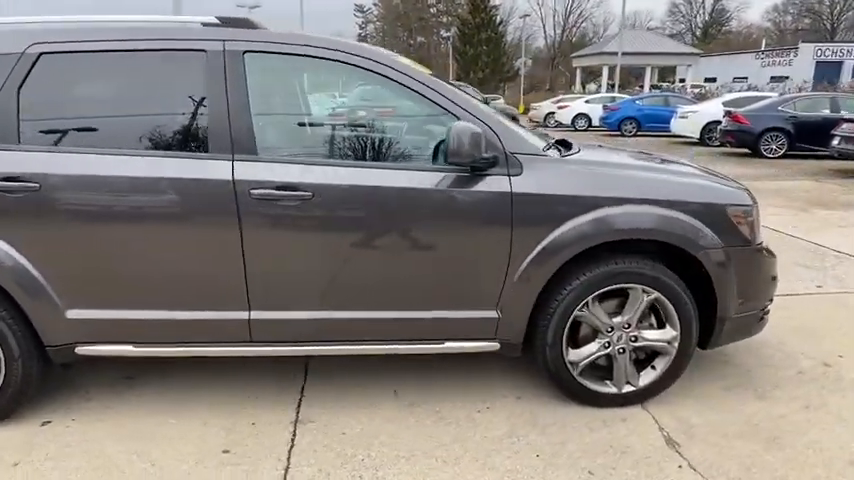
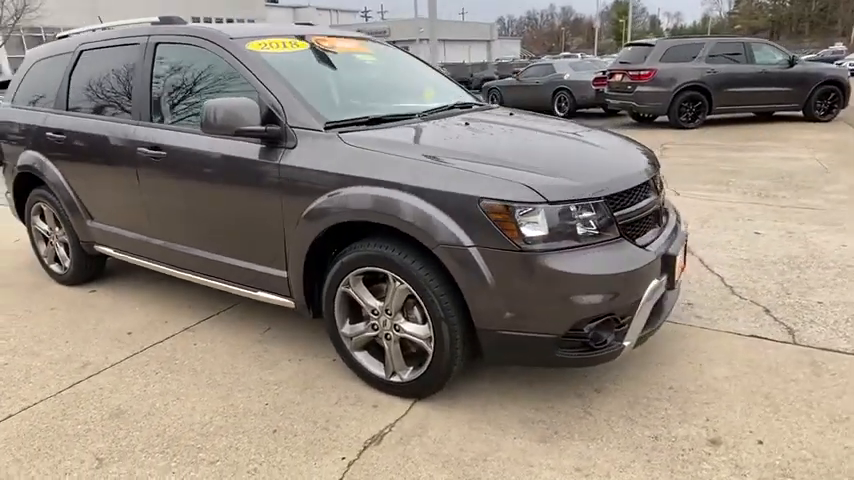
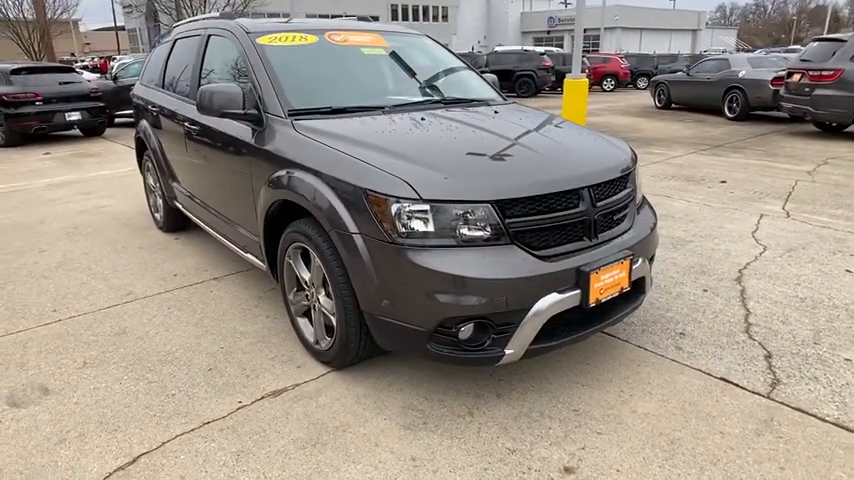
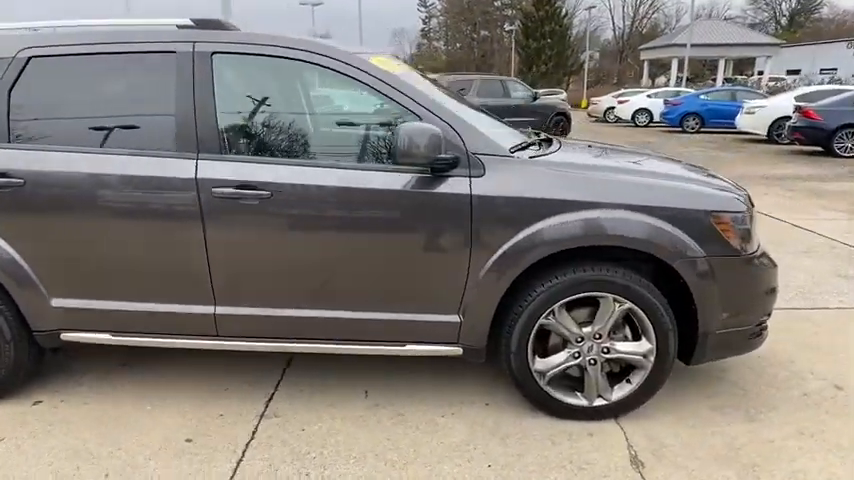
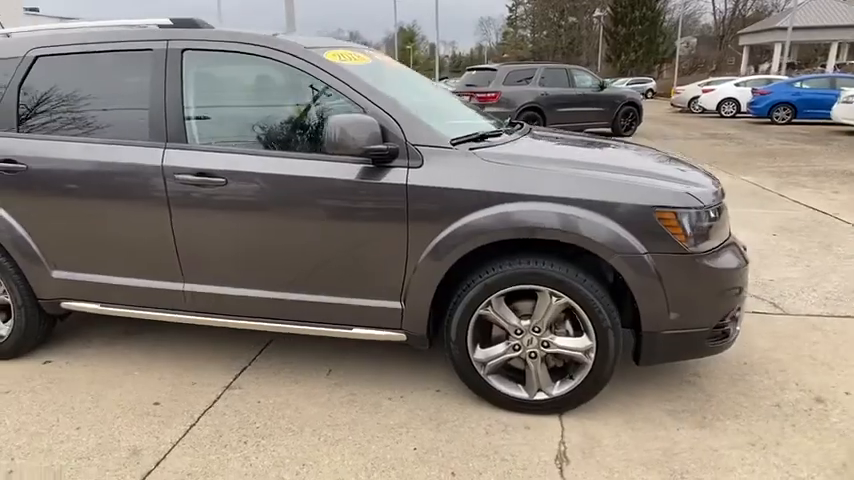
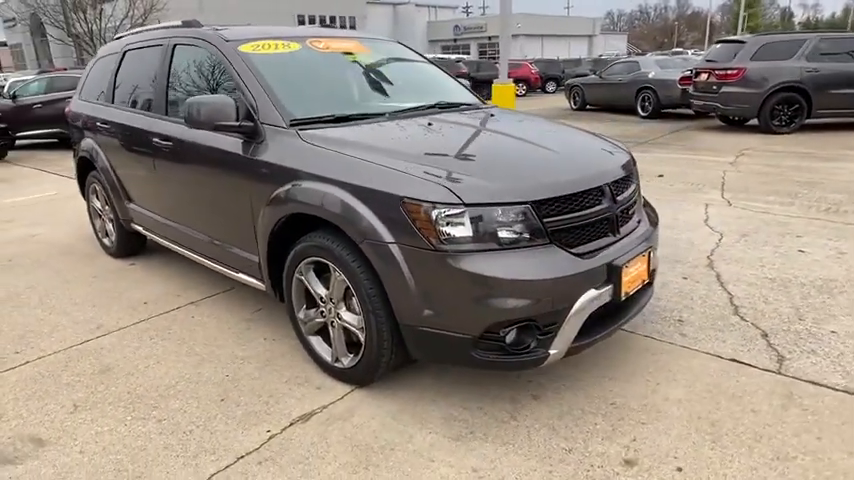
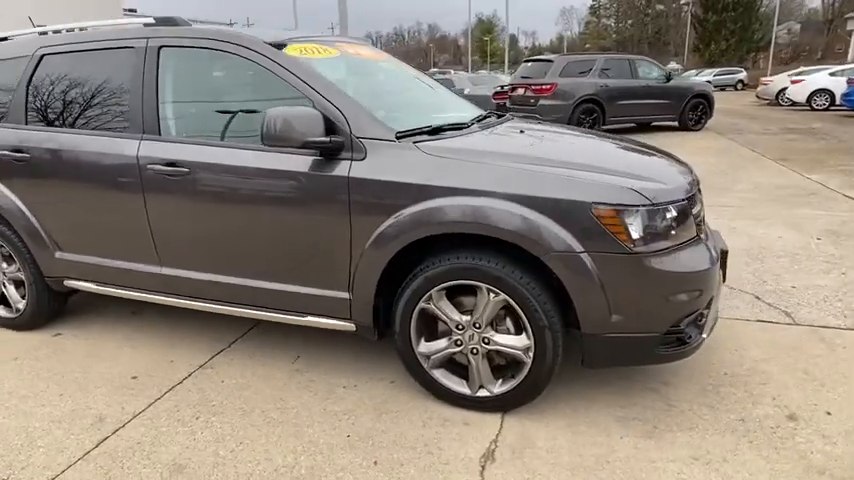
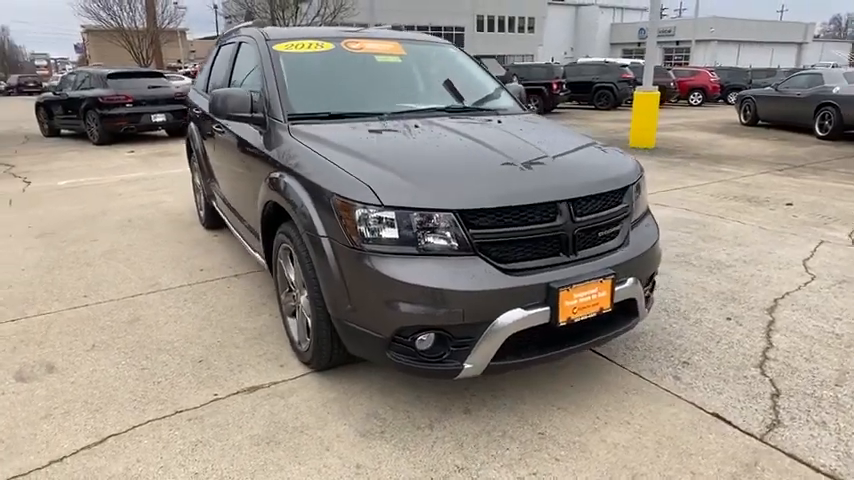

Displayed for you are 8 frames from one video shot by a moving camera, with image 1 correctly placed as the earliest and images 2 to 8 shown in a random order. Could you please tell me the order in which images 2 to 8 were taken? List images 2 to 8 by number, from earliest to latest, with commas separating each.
4, 5, 7, 2, 6, 3, 8
